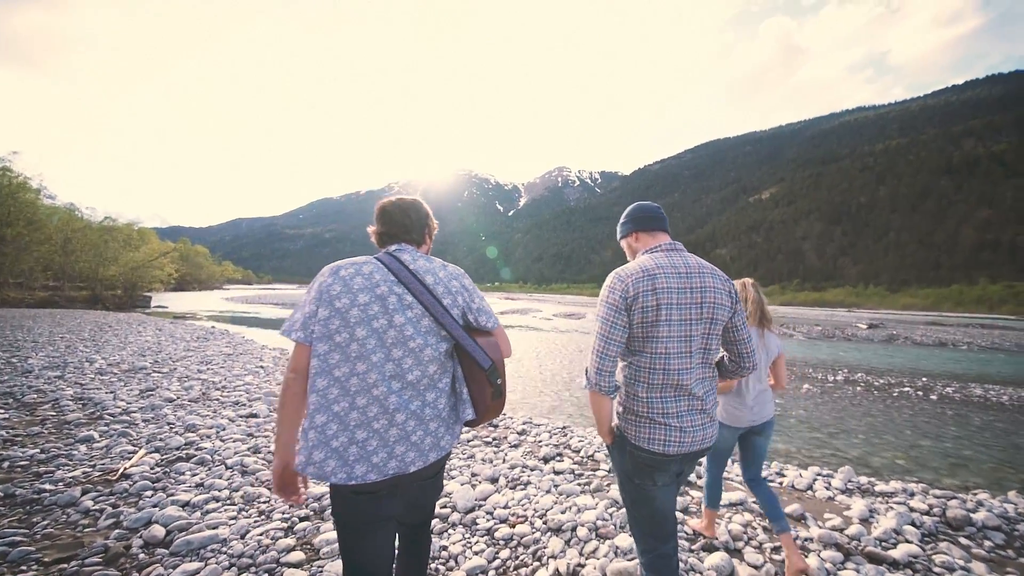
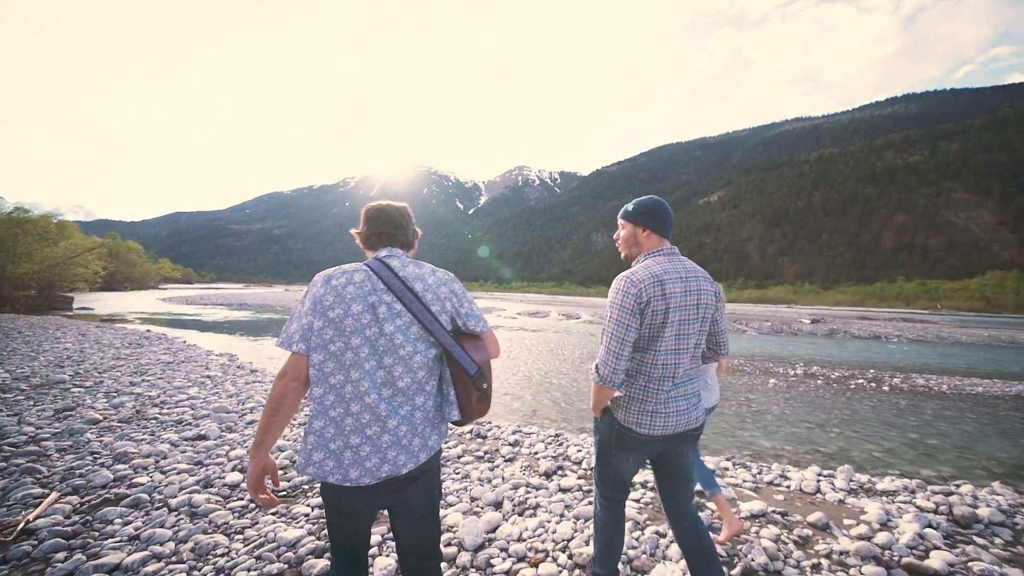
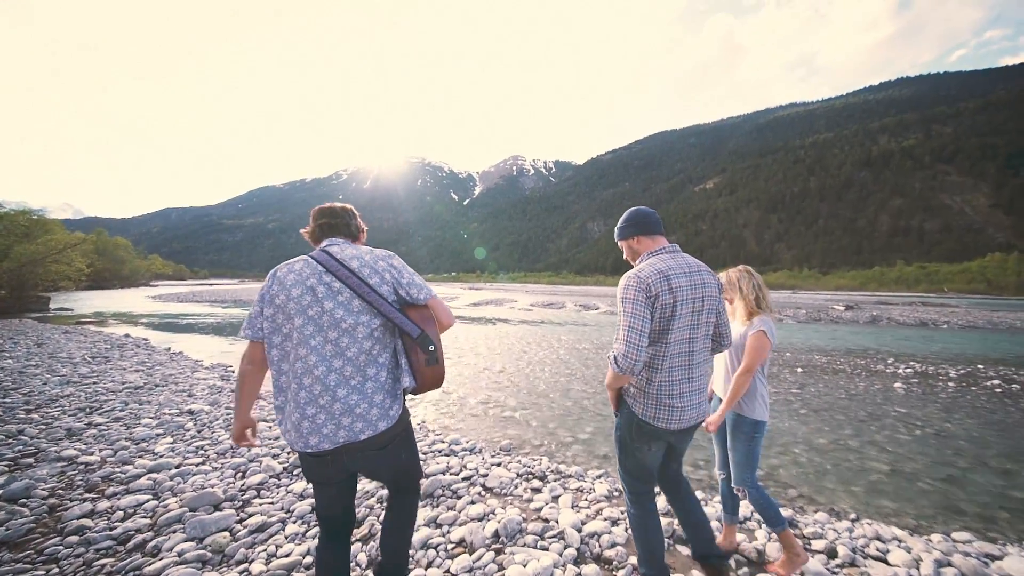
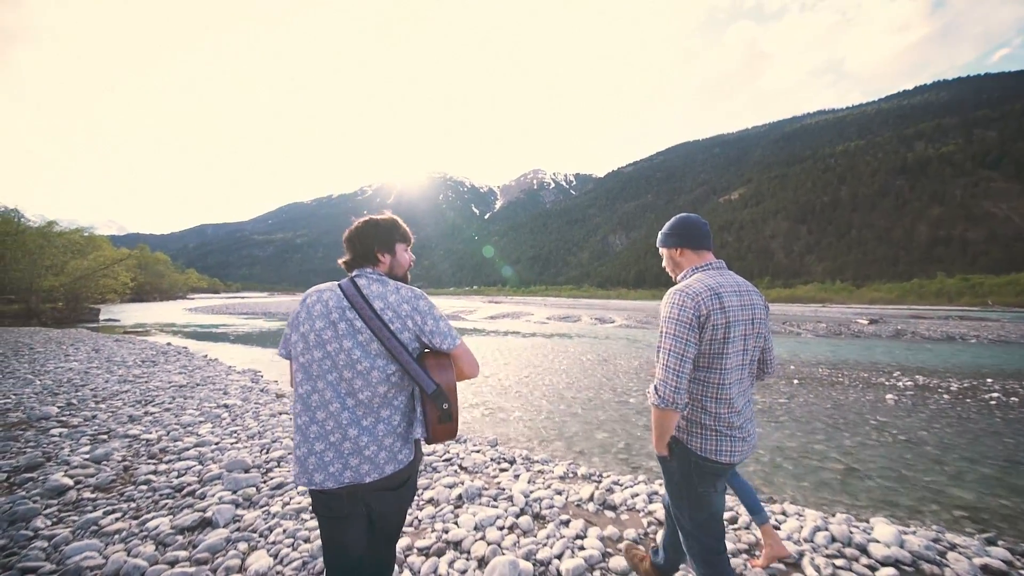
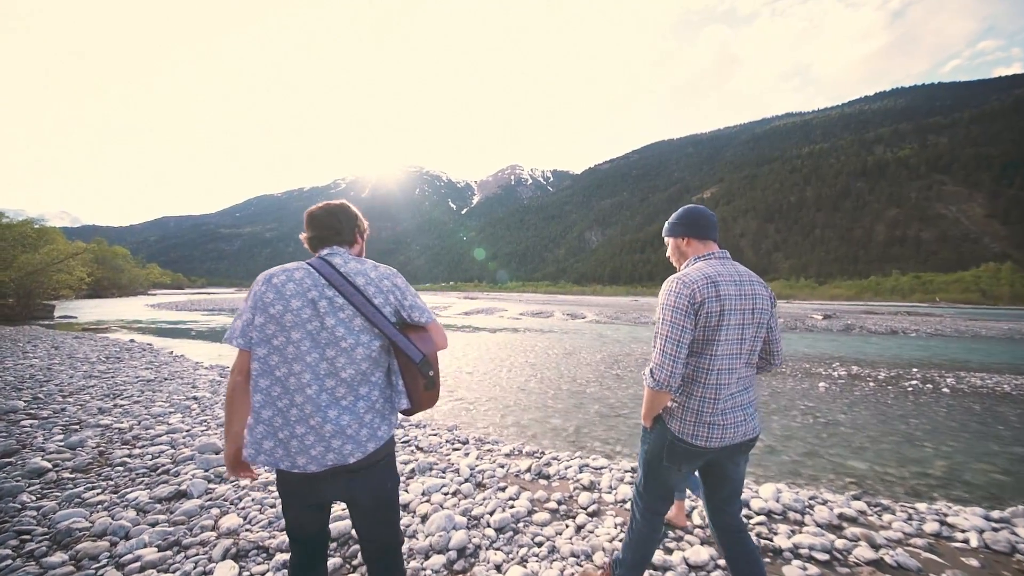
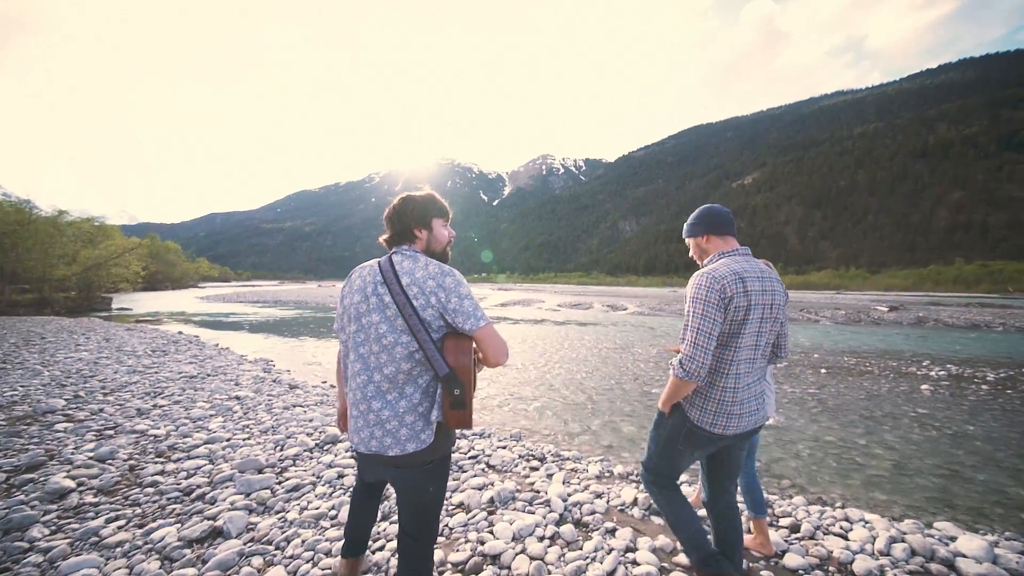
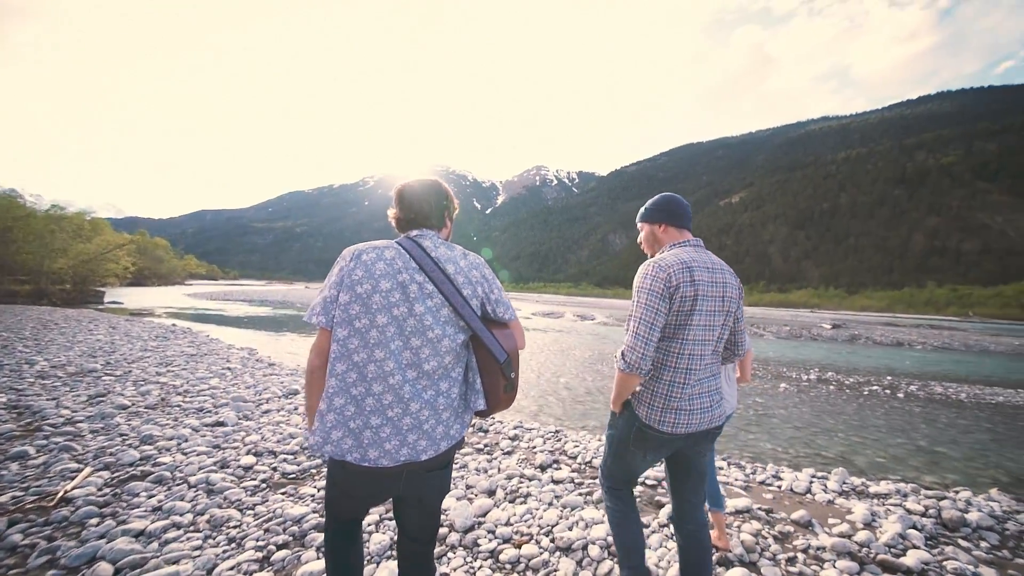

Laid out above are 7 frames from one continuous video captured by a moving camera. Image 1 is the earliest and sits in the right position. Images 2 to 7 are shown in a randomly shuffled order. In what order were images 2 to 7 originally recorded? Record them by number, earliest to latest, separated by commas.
7, 2, 5, 4, 6, 3
